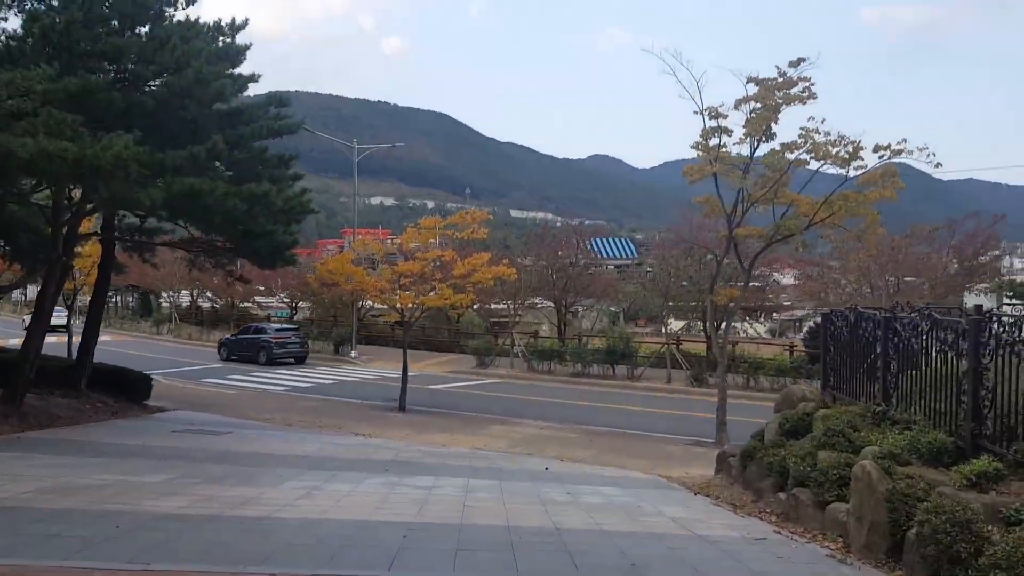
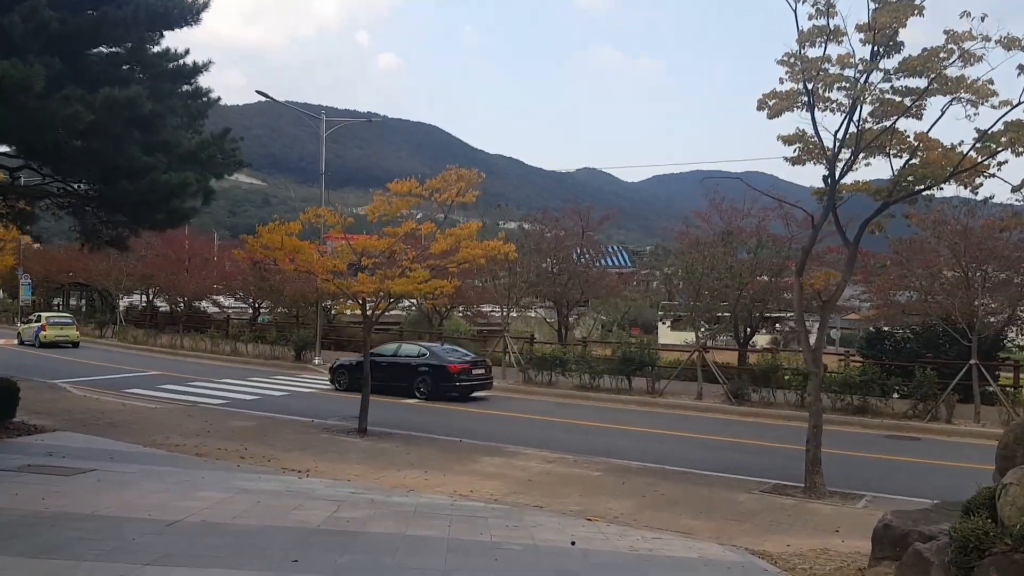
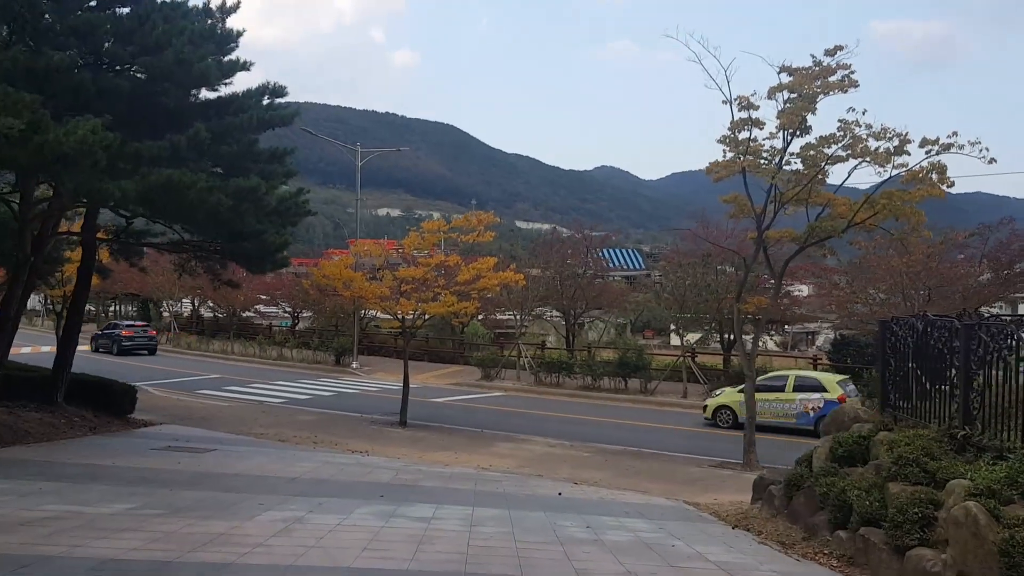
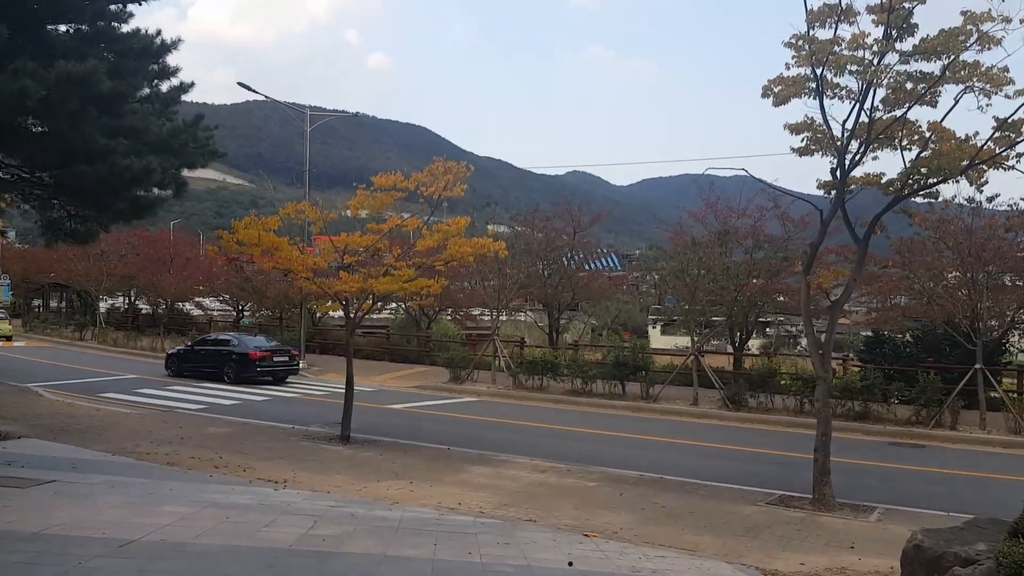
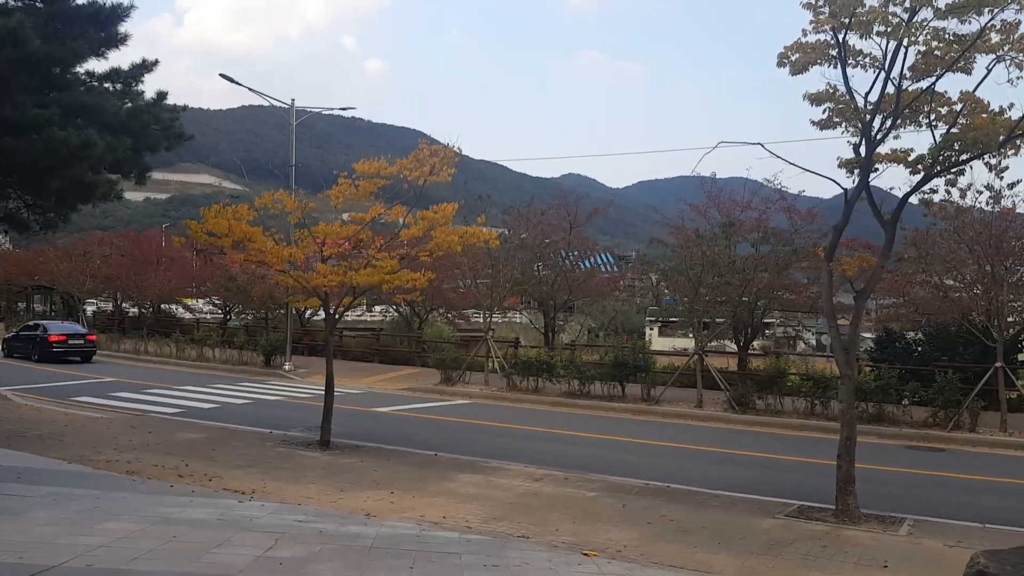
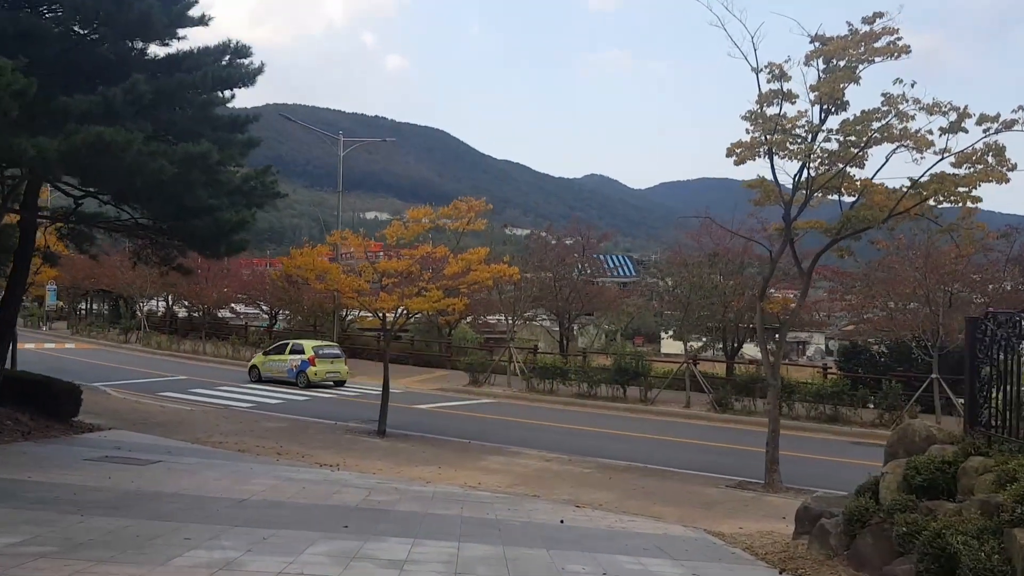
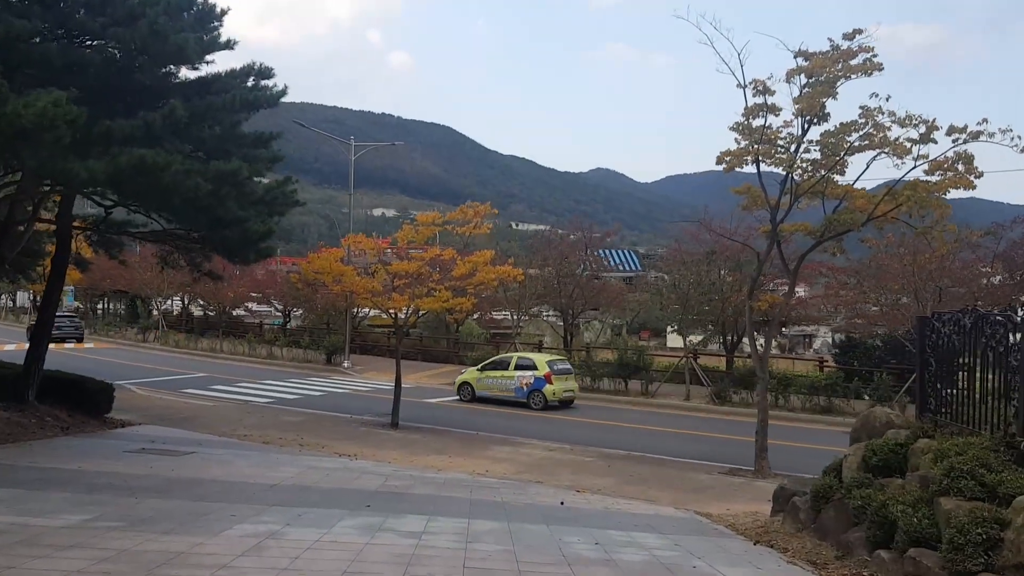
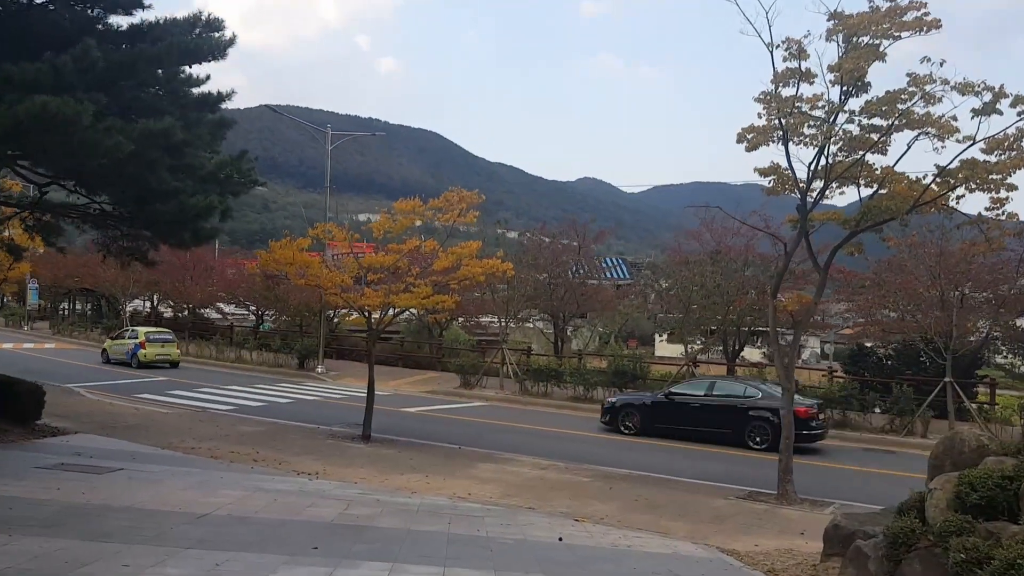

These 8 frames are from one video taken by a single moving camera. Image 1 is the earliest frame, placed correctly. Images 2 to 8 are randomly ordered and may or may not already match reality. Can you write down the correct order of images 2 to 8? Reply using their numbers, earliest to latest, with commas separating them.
3, 7, 6, 8, 2, 4, 5
